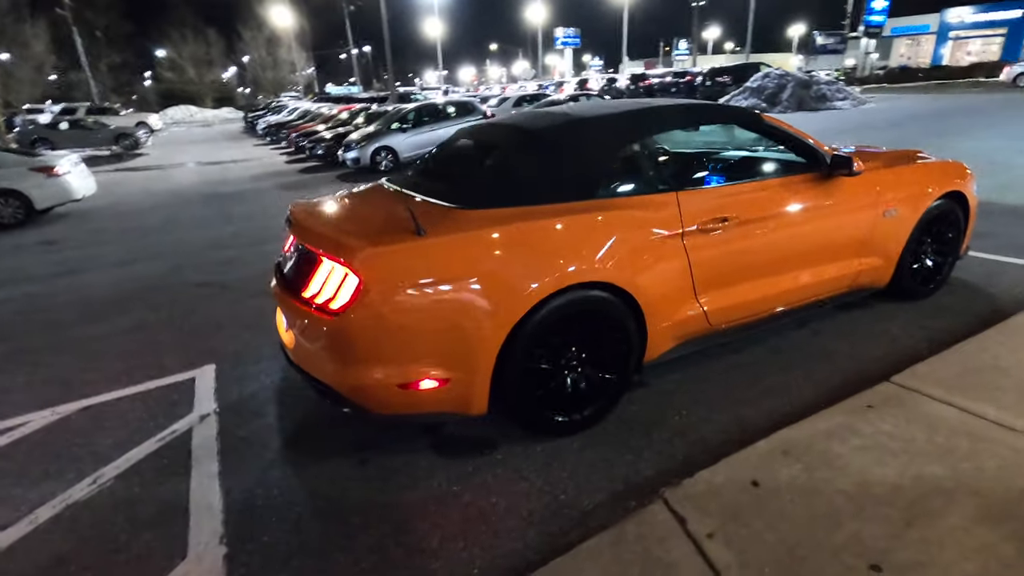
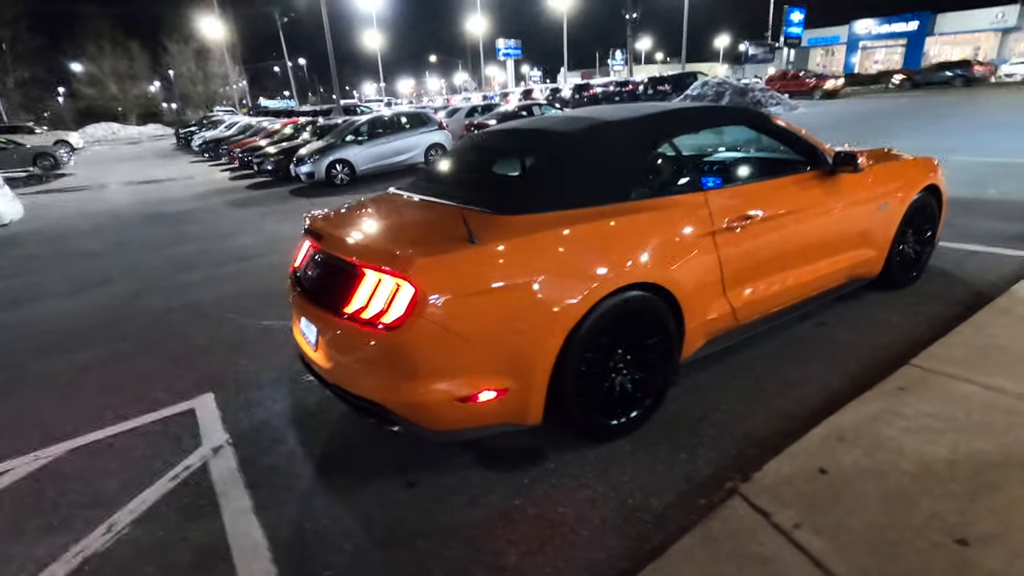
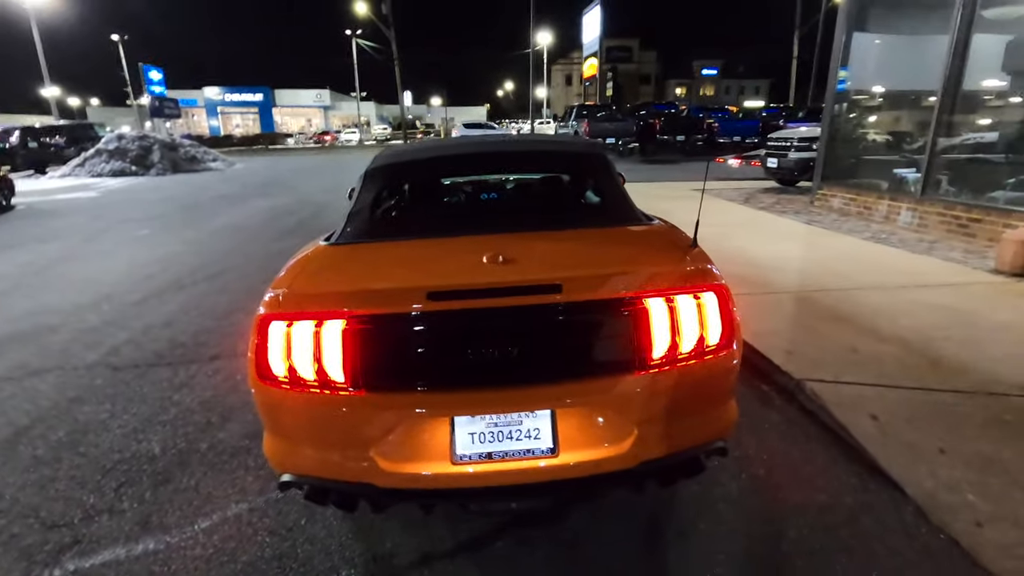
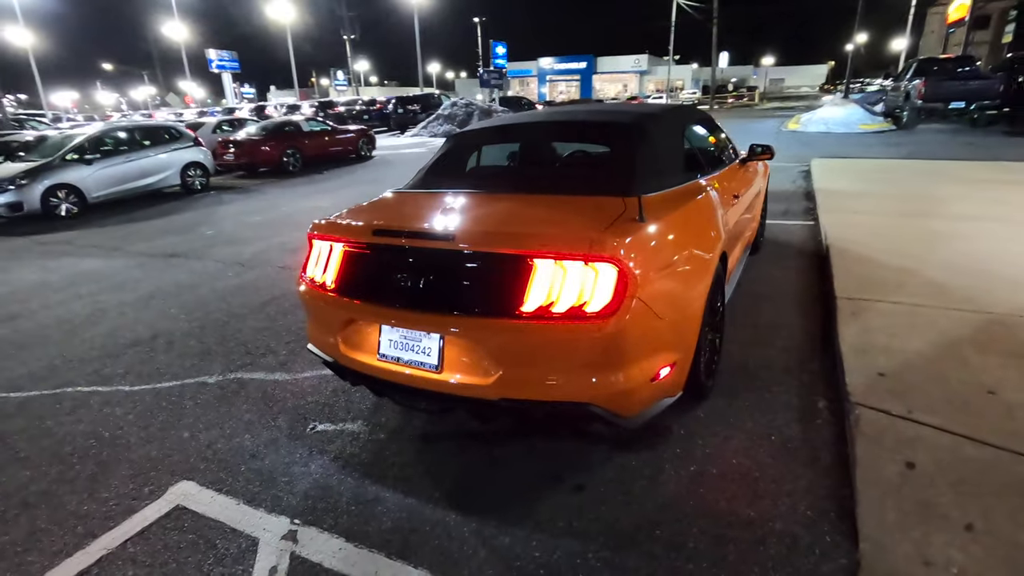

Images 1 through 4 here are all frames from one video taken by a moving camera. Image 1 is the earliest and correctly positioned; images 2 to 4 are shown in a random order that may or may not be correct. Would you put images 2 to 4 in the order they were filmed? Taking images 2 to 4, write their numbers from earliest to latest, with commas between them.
2, 4, 3
